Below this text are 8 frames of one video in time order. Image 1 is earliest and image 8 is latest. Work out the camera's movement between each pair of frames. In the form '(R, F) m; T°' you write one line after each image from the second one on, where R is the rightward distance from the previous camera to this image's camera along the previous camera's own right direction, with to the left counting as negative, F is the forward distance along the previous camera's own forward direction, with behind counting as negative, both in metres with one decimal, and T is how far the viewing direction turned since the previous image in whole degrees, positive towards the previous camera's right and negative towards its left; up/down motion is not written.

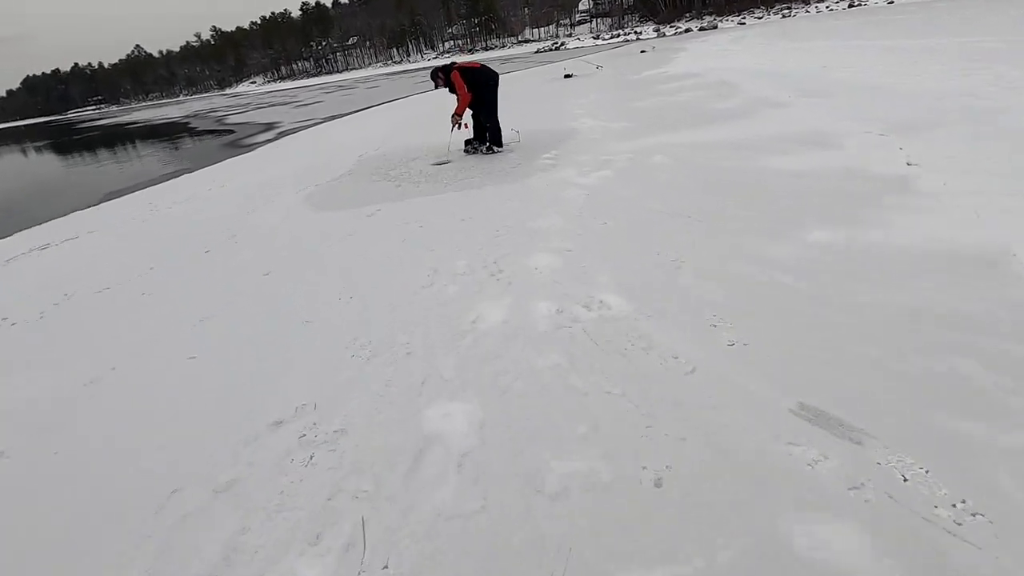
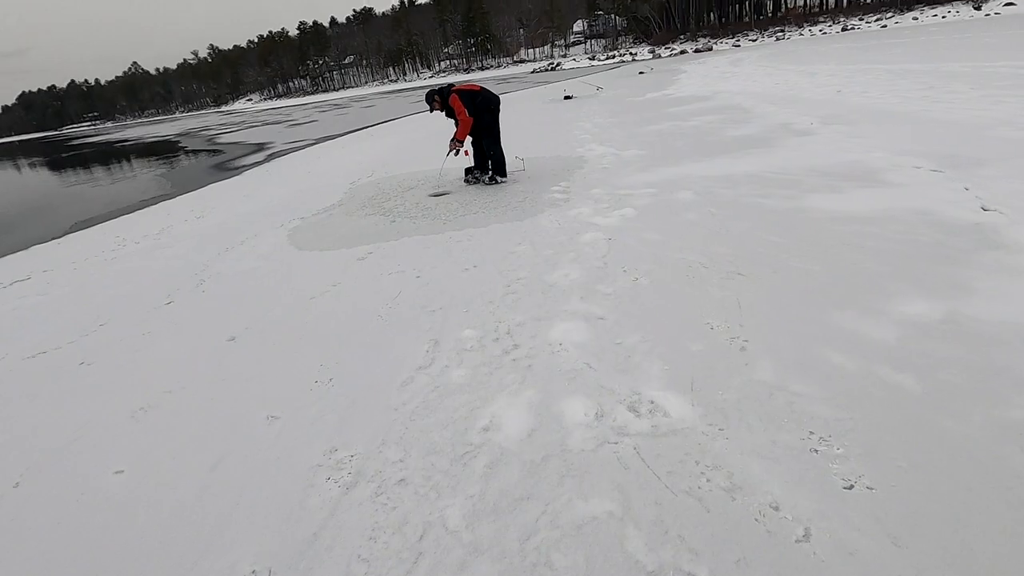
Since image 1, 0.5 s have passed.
(-0.1, +0.7) m; +1°
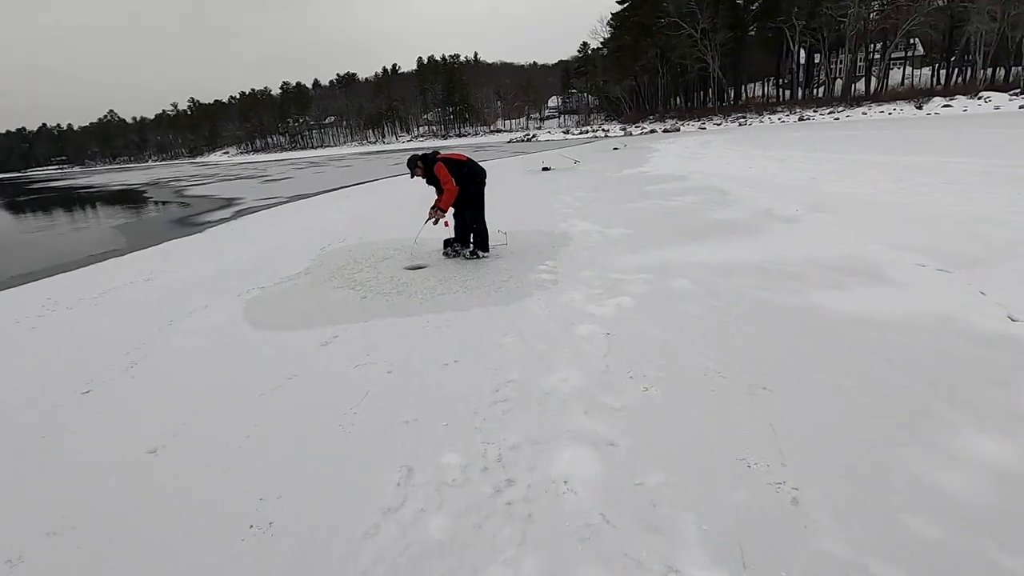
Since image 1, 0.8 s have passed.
(-0.1, +0.5) m; +3°
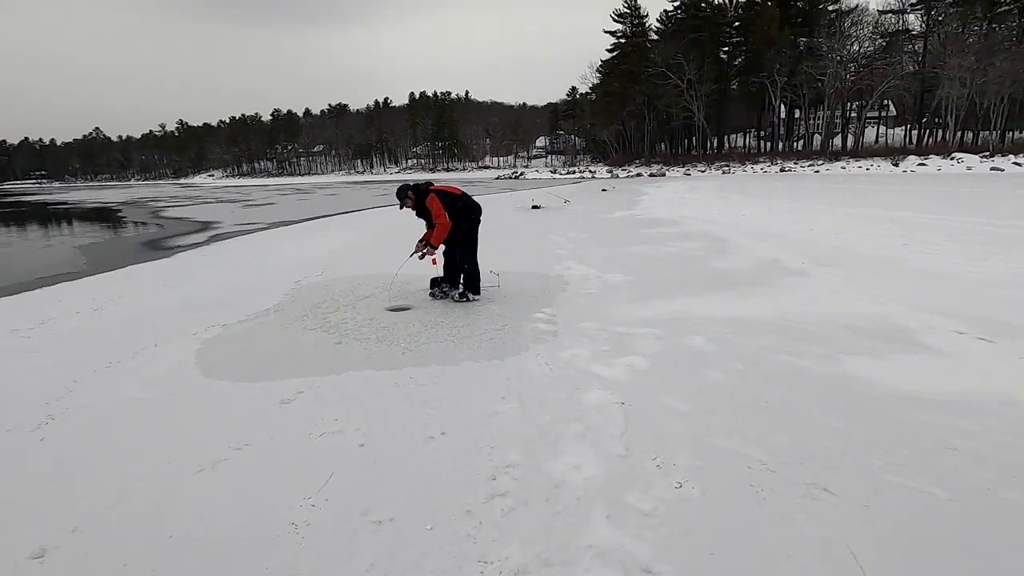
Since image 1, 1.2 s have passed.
(-0.1, +0.6) m; +2°
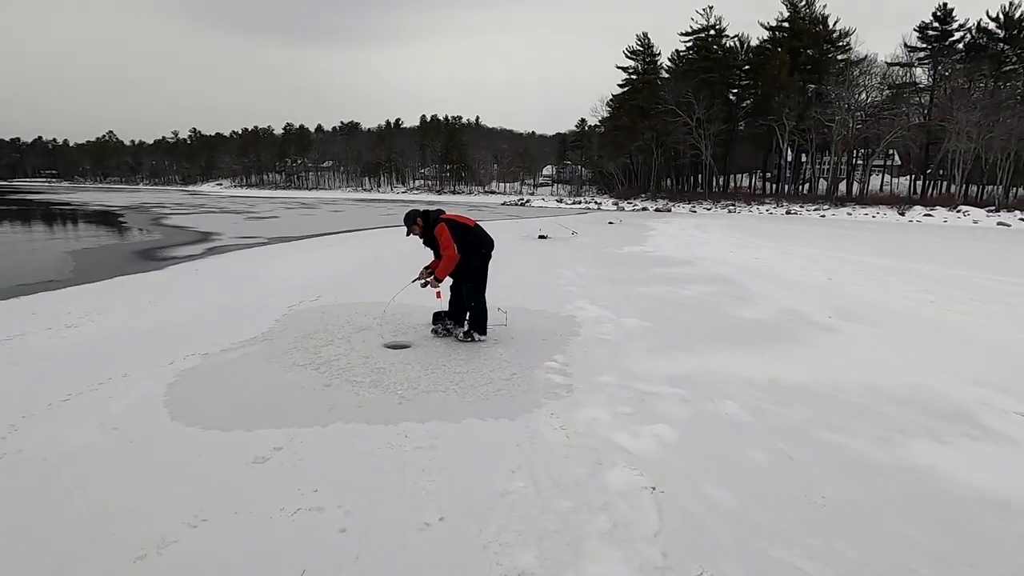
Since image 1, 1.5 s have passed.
(-0.1, +0.5) m; 0°
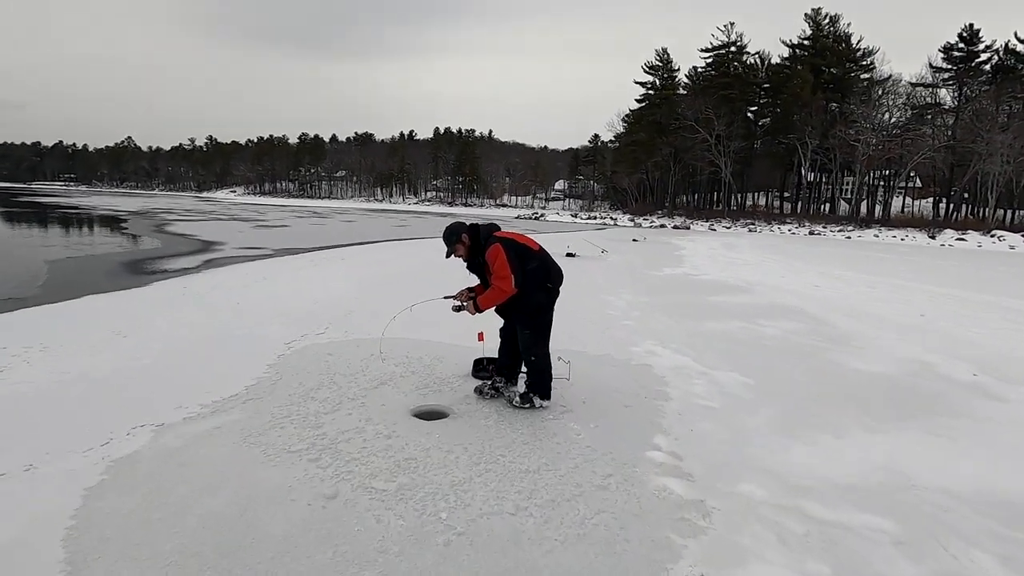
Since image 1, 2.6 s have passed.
(-0.5, +1.5) m; -1°
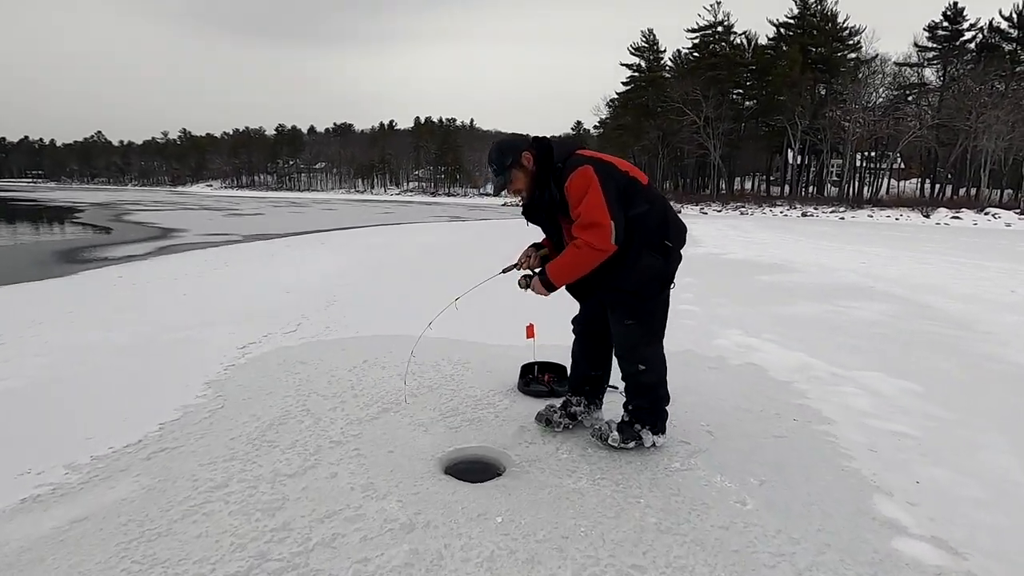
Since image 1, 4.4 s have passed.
(-0.5, +1.6) m; +2°
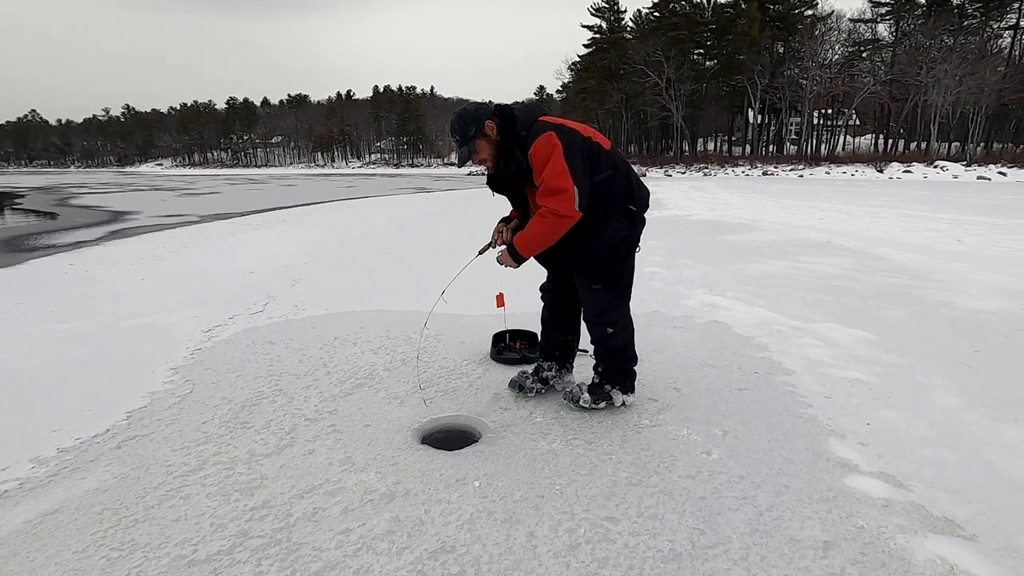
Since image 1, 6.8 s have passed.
(0.0, 0.0) m; +3°
